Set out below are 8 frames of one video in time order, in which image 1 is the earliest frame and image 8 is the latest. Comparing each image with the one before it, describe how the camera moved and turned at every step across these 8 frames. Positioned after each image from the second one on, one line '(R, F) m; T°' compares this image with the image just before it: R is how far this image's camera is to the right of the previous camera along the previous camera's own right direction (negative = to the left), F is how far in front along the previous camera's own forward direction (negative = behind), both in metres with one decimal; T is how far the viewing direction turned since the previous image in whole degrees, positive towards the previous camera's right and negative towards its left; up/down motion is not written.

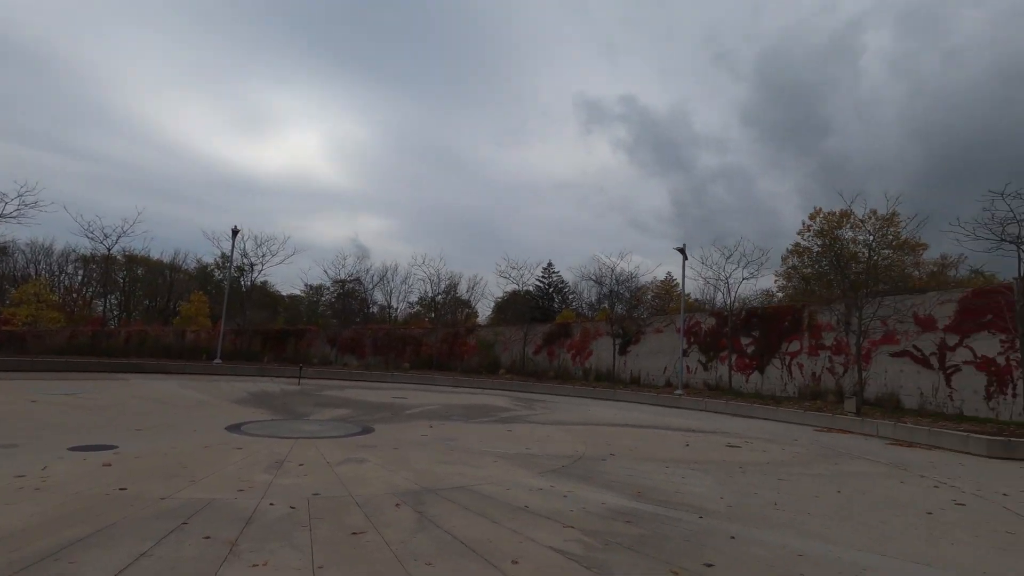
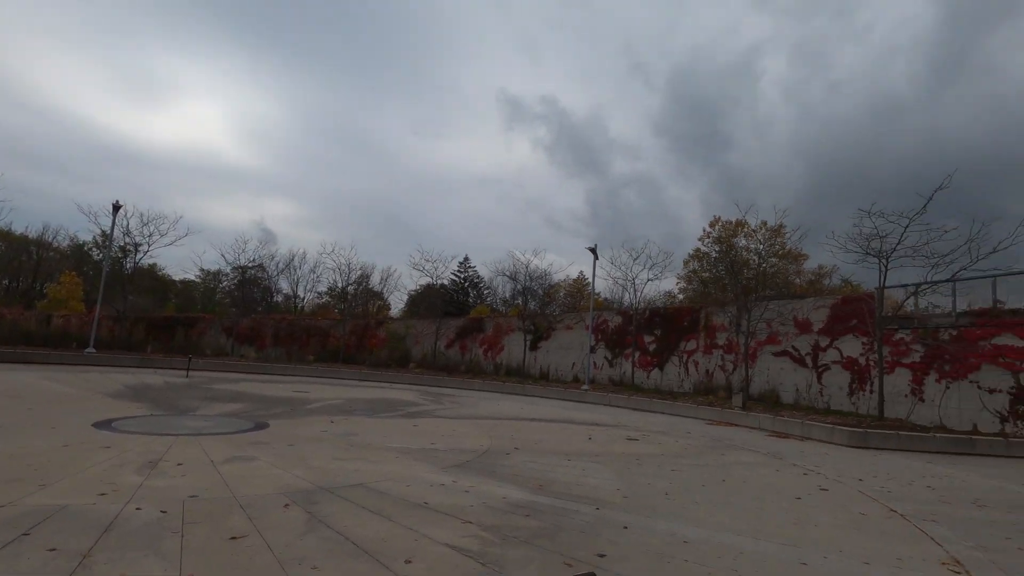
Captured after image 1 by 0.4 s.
(+0.1, +0.1) m; +9°
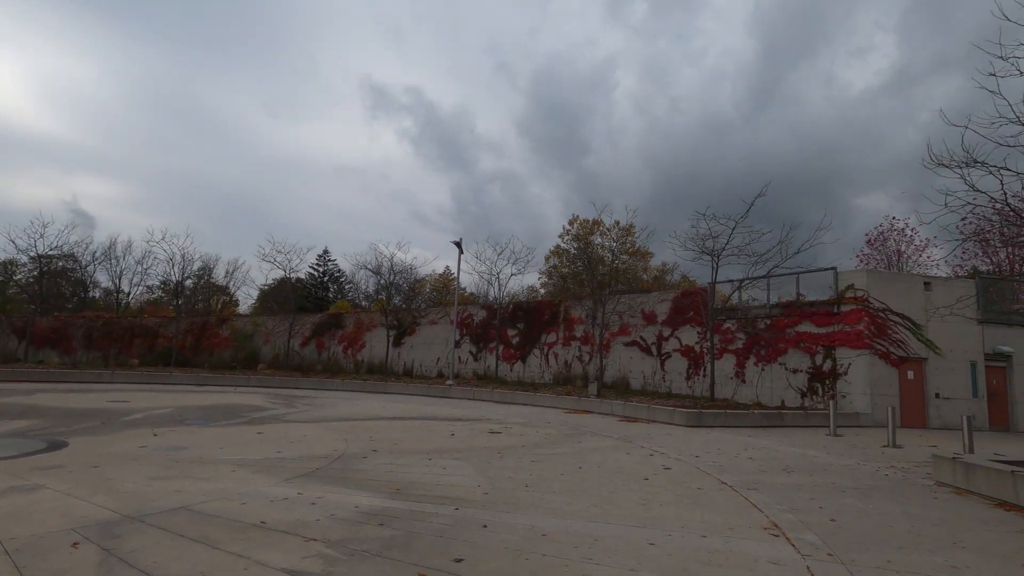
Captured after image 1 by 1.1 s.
(+0.1, +0.3) m; +14°
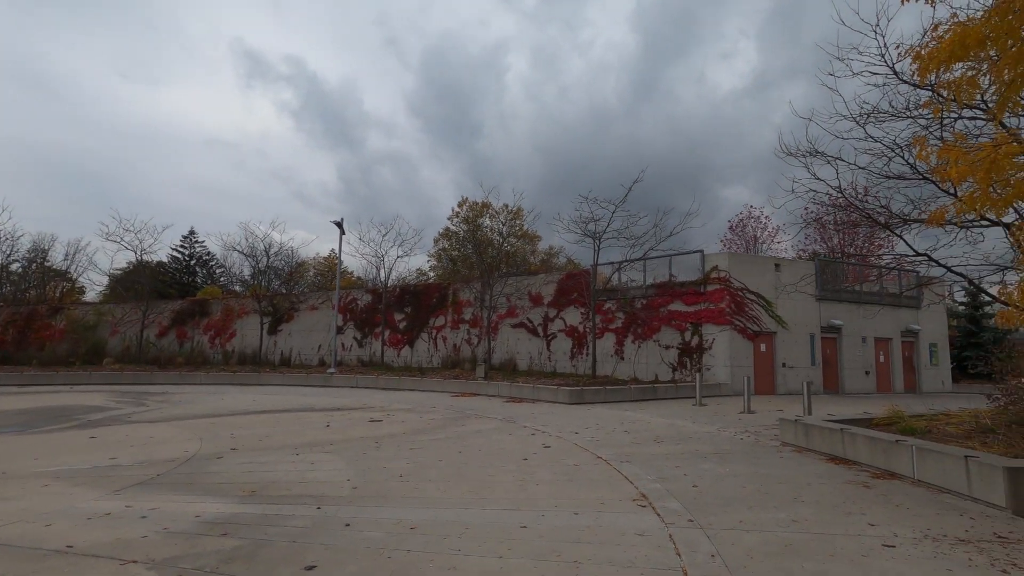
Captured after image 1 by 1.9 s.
(+0.3, +0.4) m; +11°
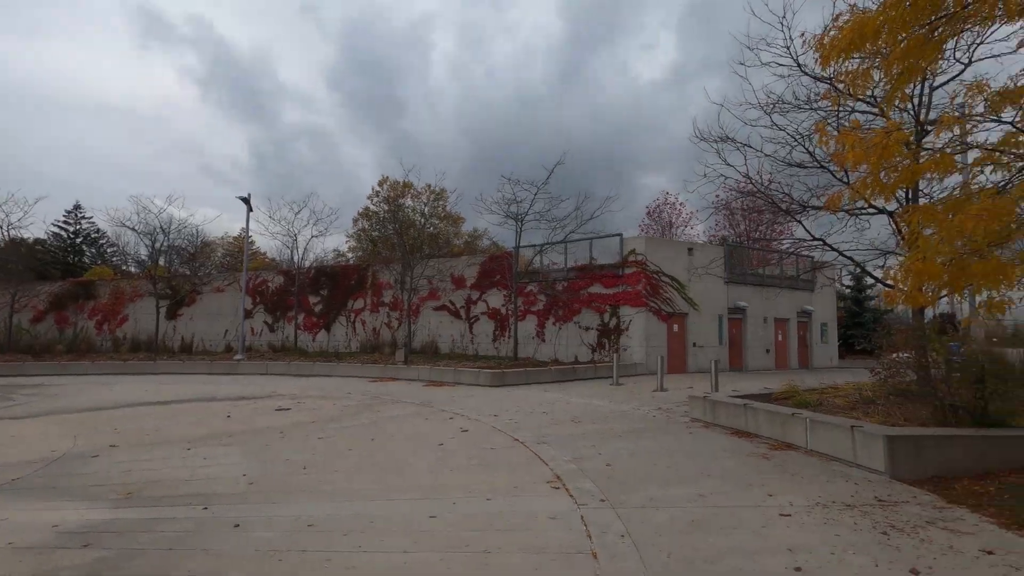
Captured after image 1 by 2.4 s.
(+0.2, +0.3) m; +8°
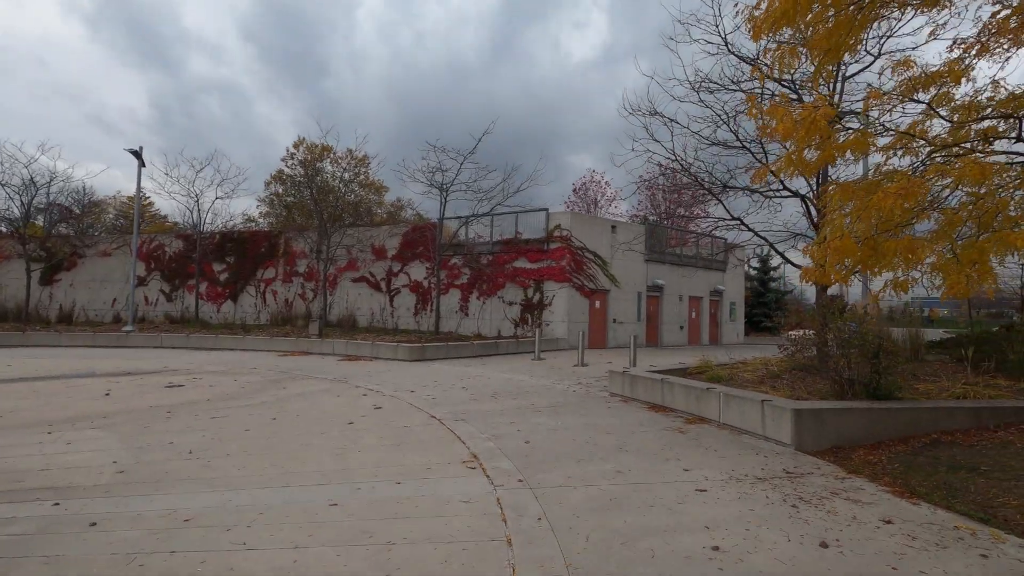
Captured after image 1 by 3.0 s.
(+0.1, +0.5) m; +8°
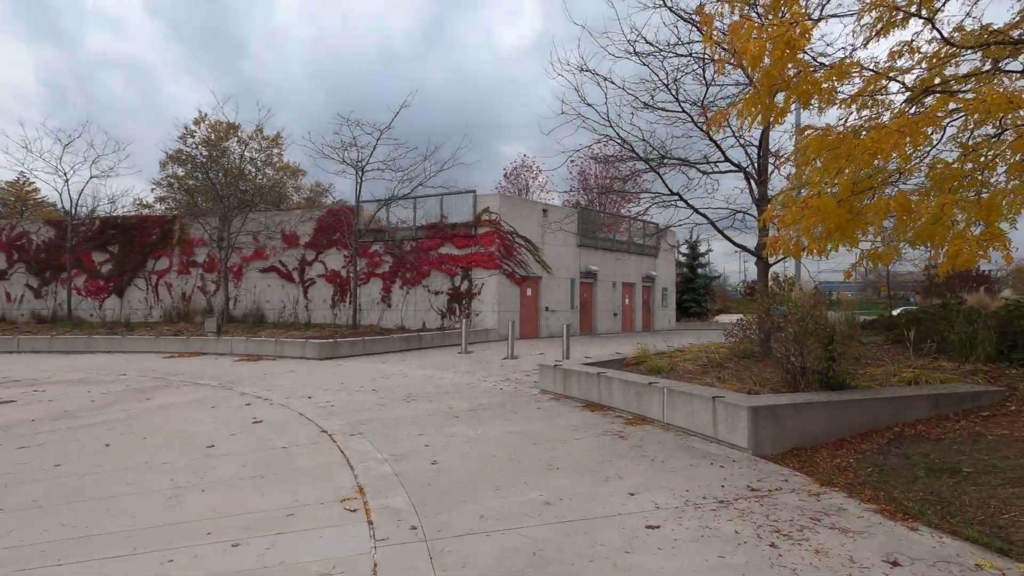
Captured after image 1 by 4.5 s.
(+0.4, +1.5) m; +7°
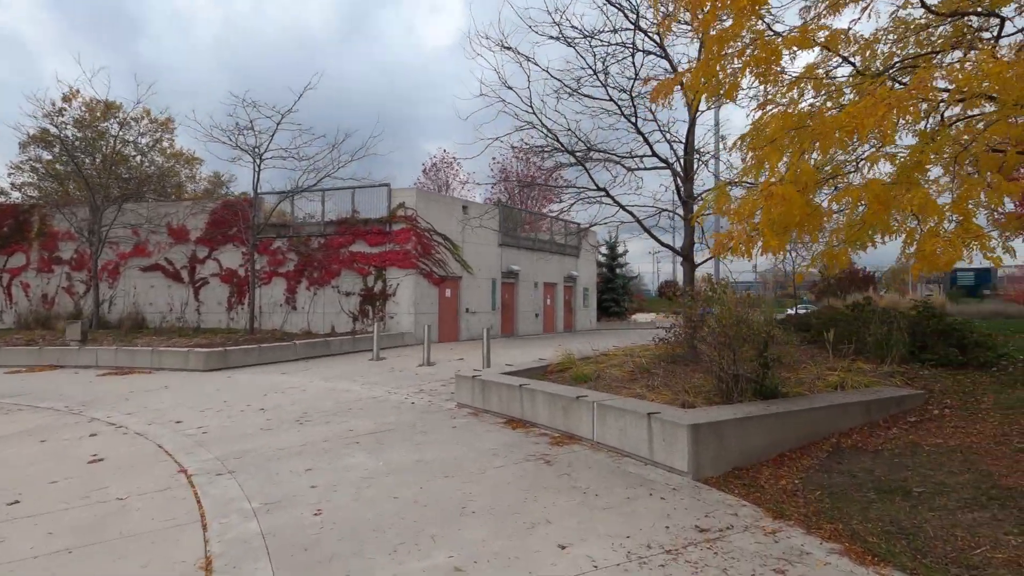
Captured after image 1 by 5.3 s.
(+0.1, +1.0) m; +8°
